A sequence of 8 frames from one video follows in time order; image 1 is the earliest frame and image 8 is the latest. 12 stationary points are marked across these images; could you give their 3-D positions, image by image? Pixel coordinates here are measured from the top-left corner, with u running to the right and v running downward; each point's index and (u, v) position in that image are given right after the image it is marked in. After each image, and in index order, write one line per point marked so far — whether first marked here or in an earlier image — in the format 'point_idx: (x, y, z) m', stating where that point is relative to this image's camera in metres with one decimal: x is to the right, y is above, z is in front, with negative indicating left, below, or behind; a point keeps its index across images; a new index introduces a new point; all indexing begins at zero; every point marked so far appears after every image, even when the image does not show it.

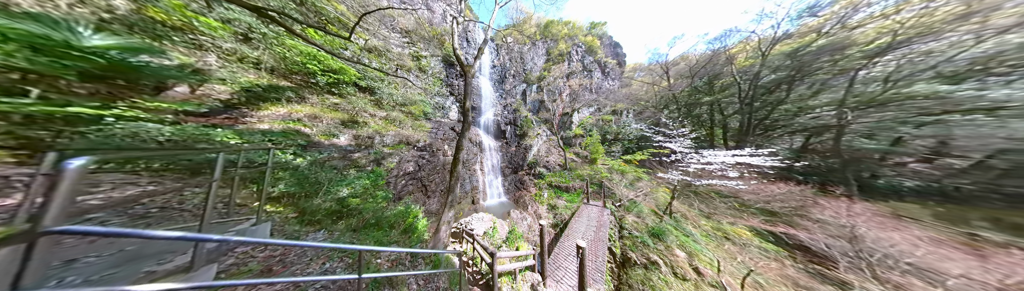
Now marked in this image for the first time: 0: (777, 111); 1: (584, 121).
0: (+10.8, +1.3, +5.4) m
1: (+7.4, +2.6, +13.6) m
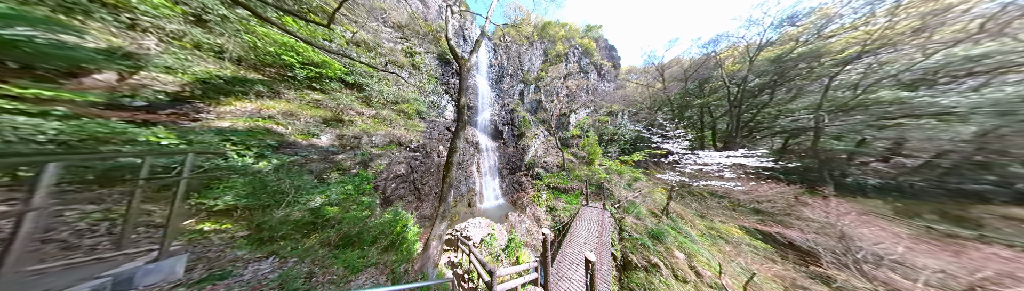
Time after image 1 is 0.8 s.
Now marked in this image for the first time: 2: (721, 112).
0: (+10.7, +1.3, +5.6) m
1: (+7.0, +2.6, +13.6) m
2: (+11.3, +1.7, +7.0) m
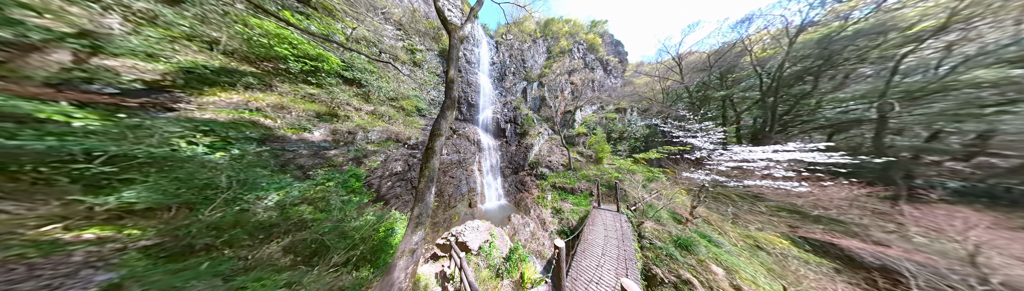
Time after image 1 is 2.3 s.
0: (+10.8, +1.5, +4.7) m
1: (+7.5, +2.7, +13.0) m
2: (+11.5, +1.9, +6.2) m
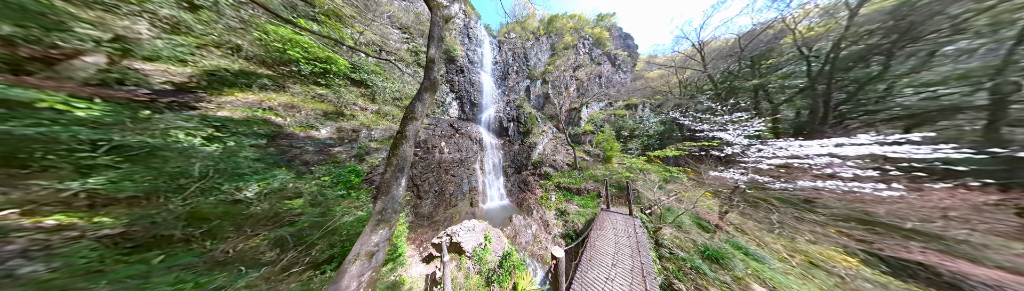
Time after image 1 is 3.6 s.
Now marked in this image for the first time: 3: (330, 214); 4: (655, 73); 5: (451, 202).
0: (+10.8, +1.7, +3.9) m
1: (+8.0, +2.8, +12.3) m
2: (+11.6, +2.1, +5.3) m
3: (-5.1, -2.0, +3.7) m
4: (+11.8, +6.0, +10.5) m
5: (-3.7, -3.3, +7.4) m
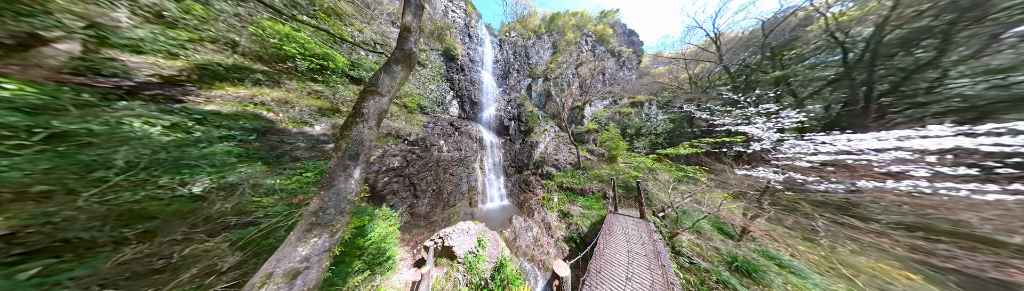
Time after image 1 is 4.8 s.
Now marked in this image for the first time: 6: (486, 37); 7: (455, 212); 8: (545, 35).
0: (+10.8, +1.8, +3.3) m
1: (+8.2, +2.8, +11.8) m
2: (+11.6, +2.2, +4.7) m
3: (-5.1, -1.9, +3.5) m
4: (+11.9, +6.0, +10.0) m
5: (-3.6, -3.2, +7.2) m
6: (-2.5, +10.2, +11.7) m
7: (-3.3, -3.9, +7.3) m
8: (+3.4, +11.7, +13.2) m
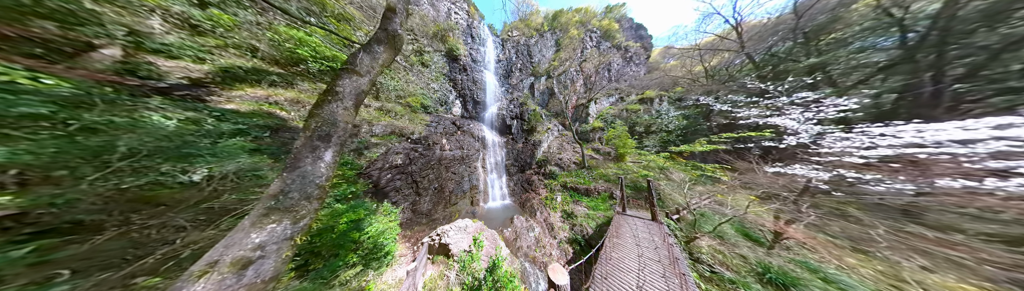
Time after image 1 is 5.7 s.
0: (+10.8, +1.9, +2.8) m
1: (+8.5, +2.9, +11.4) m
2: (+11.6, +2.3, +4.1) m
3: (-5.1, -1.8, +3.6) m
4: (+12.2, +6.1, +9.4) m
5: (-3.4, -3.2, +7.3) m
6: (-2.1, +10.2, +11.8) m
7: (-3.1, -3.8, +7.3) m
8: (+3.9, +11.7, +13.1) m
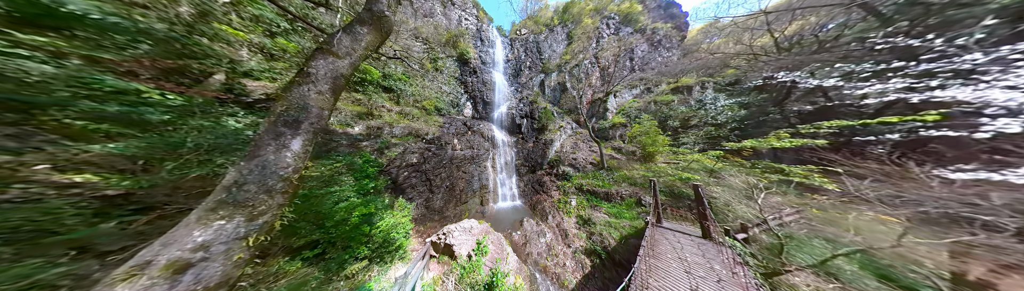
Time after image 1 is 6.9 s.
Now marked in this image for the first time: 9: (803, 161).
0: (+10.7, +2.1, +1.1) m
1: (+9.7, +2.9, +10.0) m
2: (+11.8, +2.5, +2.3) m
3: (-4.8, -1.8, +4.1) m
4: (+13.0, +6.2, +7.6) m
5: (-2.7, -3.3, +7.4) m
6: (-0.9, +10.1, +12.1) m
7: (-2.3, -3.9, +7.4) m
8: (+5.2, +11.6, +12.5) m
9: (+11.0, -0.7, +4.8) m
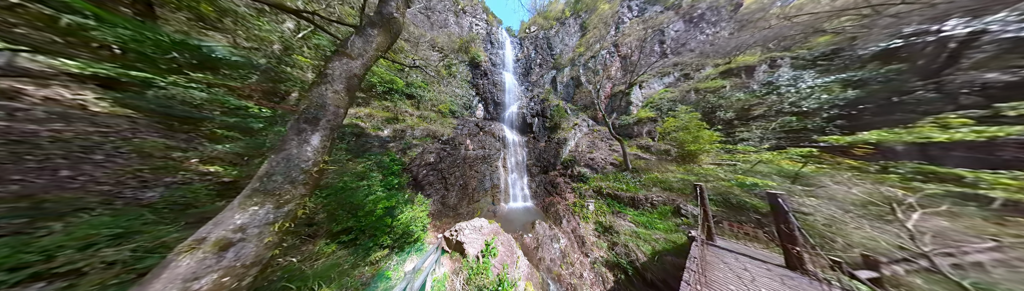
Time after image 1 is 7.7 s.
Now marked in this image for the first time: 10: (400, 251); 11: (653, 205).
0: (+10.5, +2.4, -0.5) m
1: (+10.8, +2.9, +8.4) m
2: (+11.7, +2.7, +0.6) m
3: (-4.4, -1.9, +4.6) m
4: (+13.7, +6.4, +5.6) m
5: (-1.8, -3.3, +7.6) m
6: (+0.5, +10.0, +12.2) m
7: (-1.4, -4.0, +7.5) m
8: (+6.6, +11.6, +11.7) m
9: (+11.3, -0.6, +3.0) m
10: (-2.7, -2.7, +3.1) m
11: (+6.9, -2.9, +5.6) m
